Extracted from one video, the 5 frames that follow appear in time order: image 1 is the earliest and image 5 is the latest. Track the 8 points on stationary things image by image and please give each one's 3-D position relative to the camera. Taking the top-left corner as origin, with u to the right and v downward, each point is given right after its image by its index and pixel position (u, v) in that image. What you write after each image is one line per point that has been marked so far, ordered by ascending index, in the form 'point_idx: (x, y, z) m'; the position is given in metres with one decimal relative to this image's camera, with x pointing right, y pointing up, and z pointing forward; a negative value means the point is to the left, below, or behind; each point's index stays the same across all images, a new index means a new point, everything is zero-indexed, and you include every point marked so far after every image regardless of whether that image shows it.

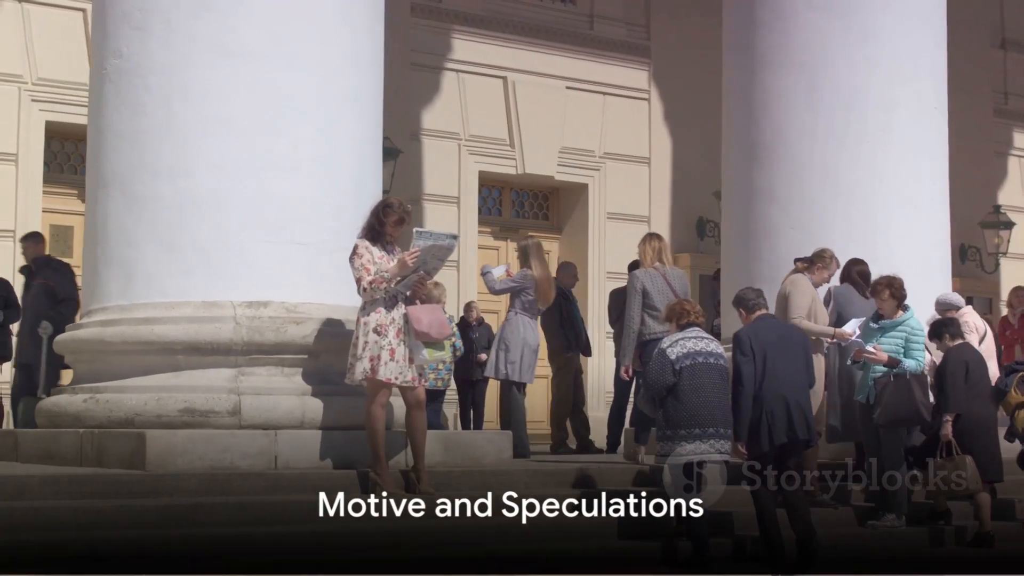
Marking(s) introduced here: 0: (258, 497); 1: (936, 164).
0: (-1.2, -1.0, +7.1) m
1: (+3.5, +1.0, +11.8) m
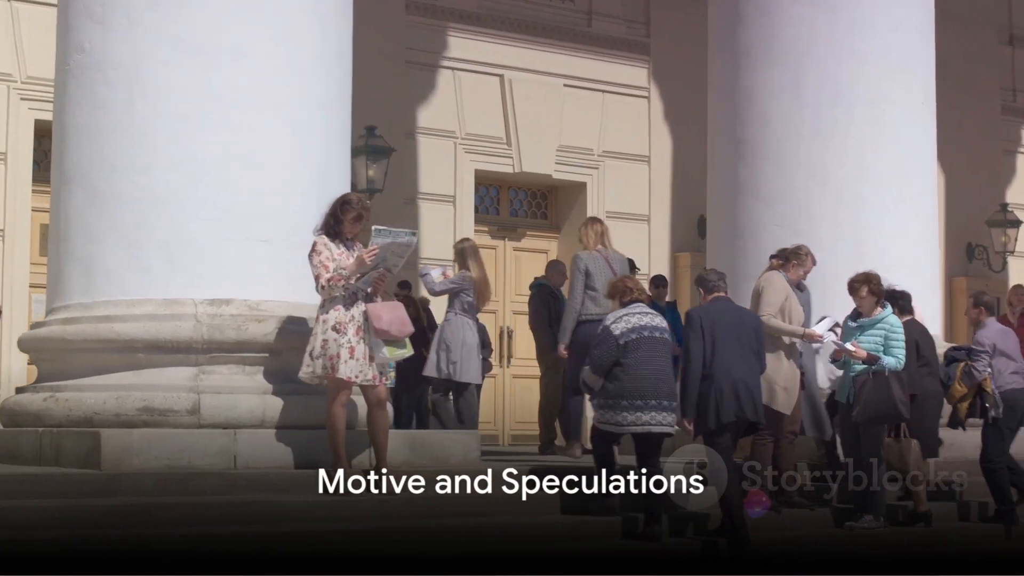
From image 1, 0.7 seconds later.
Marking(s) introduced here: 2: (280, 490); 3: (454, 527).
0: (-1.4, -1.0, +7.0) m
1: (+3.3, +1.0, +11.6) m
2: (-1.1, -1.0, +7.2) m
3: (-0.3, -1.2, +7.2) m
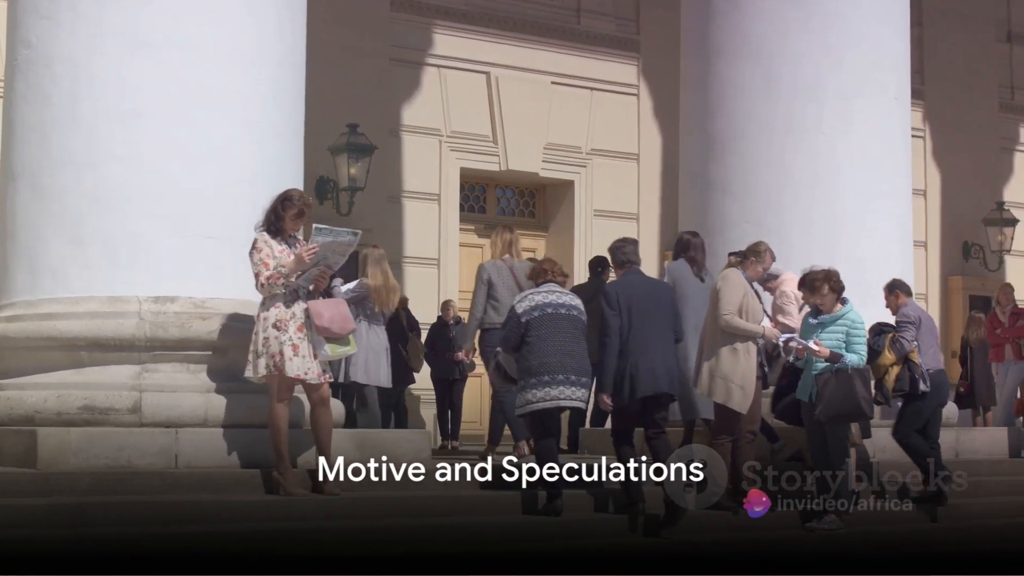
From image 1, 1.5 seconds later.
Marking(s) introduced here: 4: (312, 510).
0: (-1.7, -1.0, +6.9) m
1: (+3.1, +1.0, +11.5) m
2: (-1.4, -1.0, +7.2) m
3: (-0.6, -1.2, +7.1) m
4: (-1.0, -1.1, +7.1) m
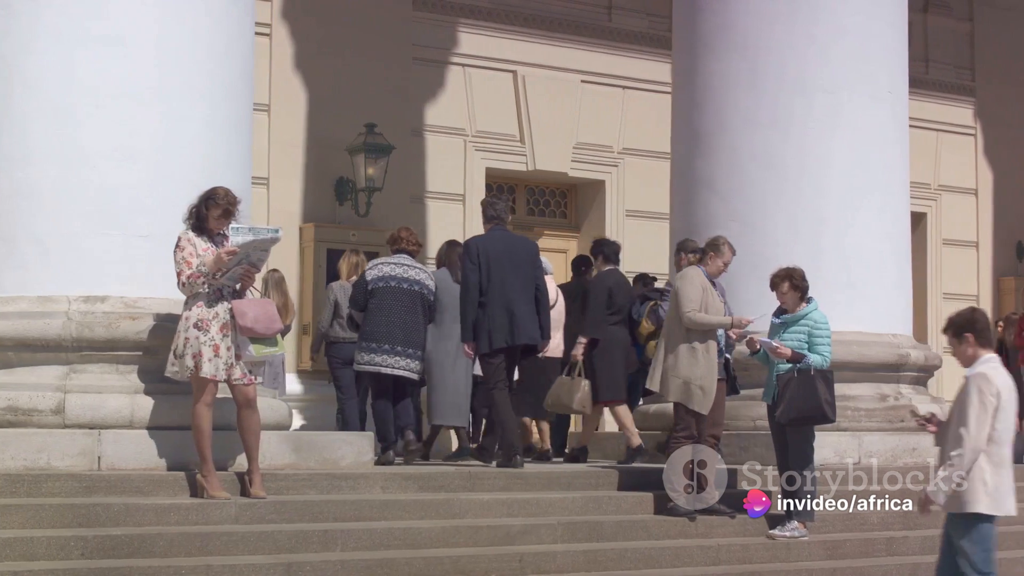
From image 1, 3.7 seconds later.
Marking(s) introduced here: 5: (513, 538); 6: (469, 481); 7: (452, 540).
0: (-2.0, -1.0, +6.8) m
1: (+2.9, +1.0, +11.2) m
2: (-1.8, -1.0, +7.0) m
3: (-1.0, -1.2, +6.9) m
4: (-1.3, -1.1, +7.0) m
5: (0.0, -1.3, +7.6) m
6: (-0.2, -1.1, +8.2) m
7: (-0.3, -1.3, +7.4) m
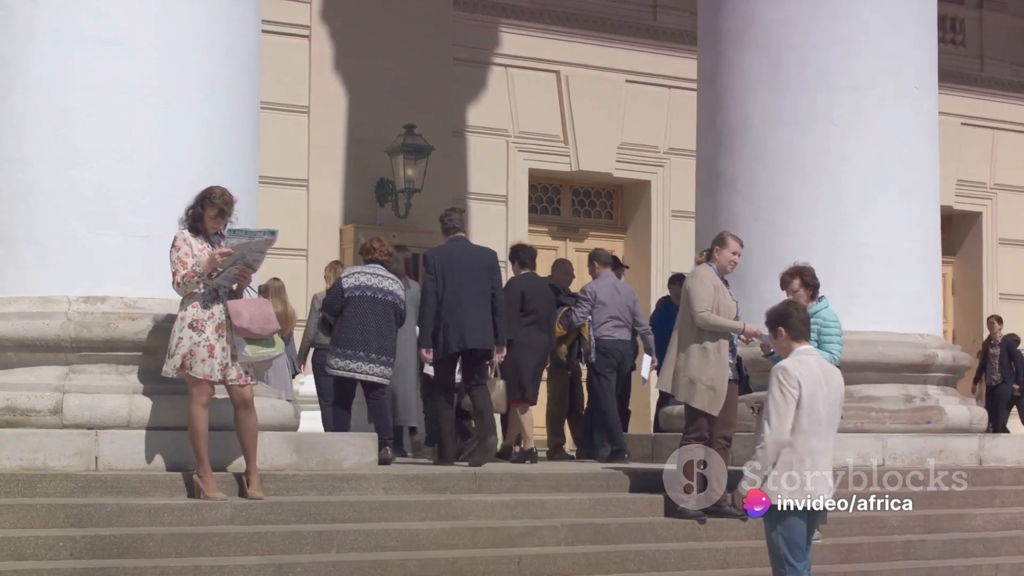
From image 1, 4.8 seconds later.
0: (-2.1, -1.0, +6.8) m
1: (+3.1, +1.0, +11.0) m
2: (-1.8, -1.0, +7.0) m
3: (-1.0, -1.2, +6.9) m
4: (-1.3, -1.1, +6.9) m
5: (0.0, -1.3, +7.5) m
6: (-0.2, -1.1, +8.1) m
7: (-0.3, -1.3, +7.3) m
